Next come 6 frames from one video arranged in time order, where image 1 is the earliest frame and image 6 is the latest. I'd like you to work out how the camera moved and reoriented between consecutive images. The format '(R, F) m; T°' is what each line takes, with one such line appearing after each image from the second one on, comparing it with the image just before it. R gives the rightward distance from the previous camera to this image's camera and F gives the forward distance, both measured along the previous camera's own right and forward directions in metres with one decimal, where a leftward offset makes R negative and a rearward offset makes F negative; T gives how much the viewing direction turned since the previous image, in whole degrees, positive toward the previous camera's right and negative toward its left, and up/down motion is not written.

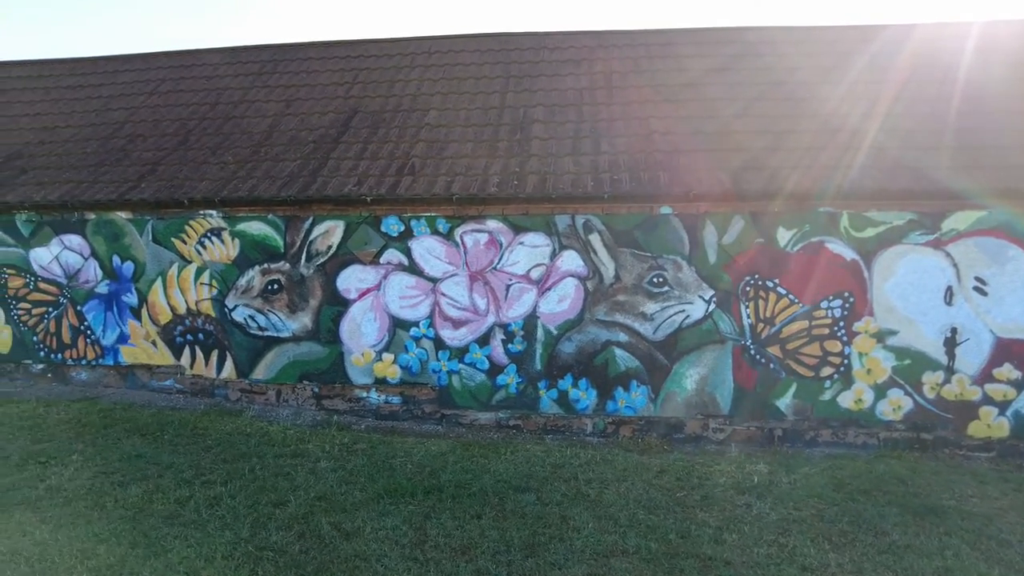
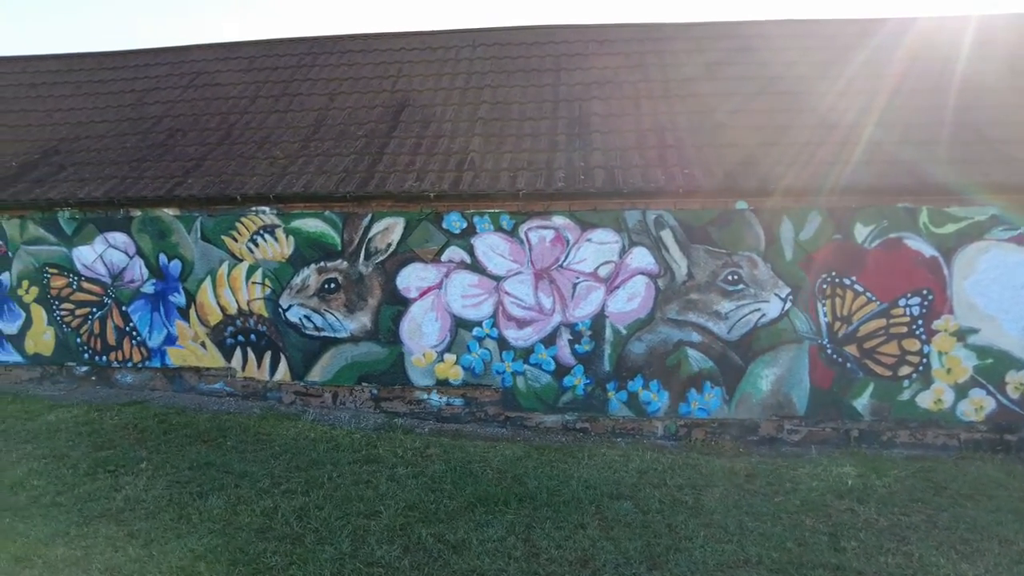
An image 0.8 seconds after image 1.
(-0.7, +0.2) m; 0°
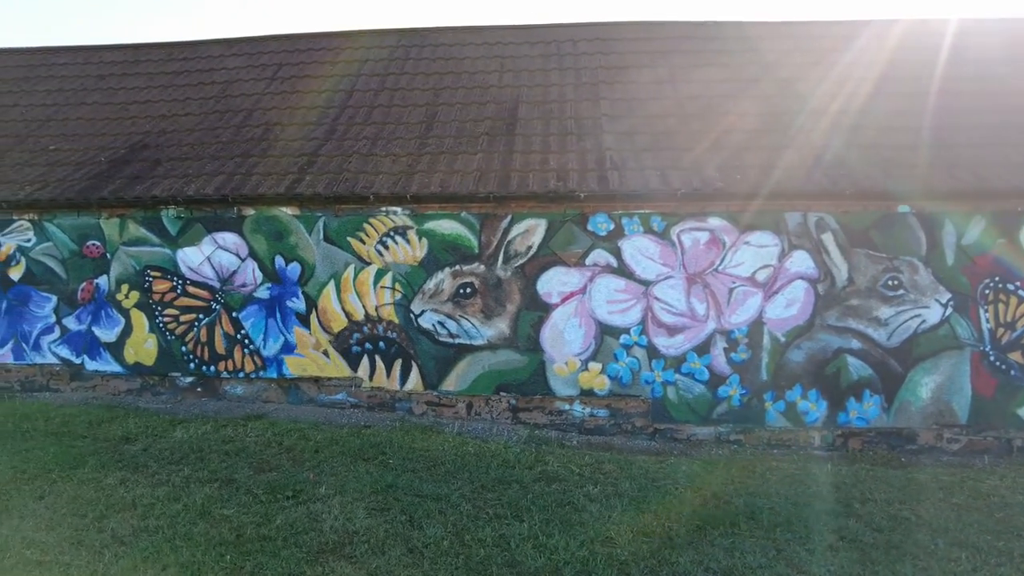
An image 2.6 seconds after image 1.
(-1.5, +0.3) m; +2°
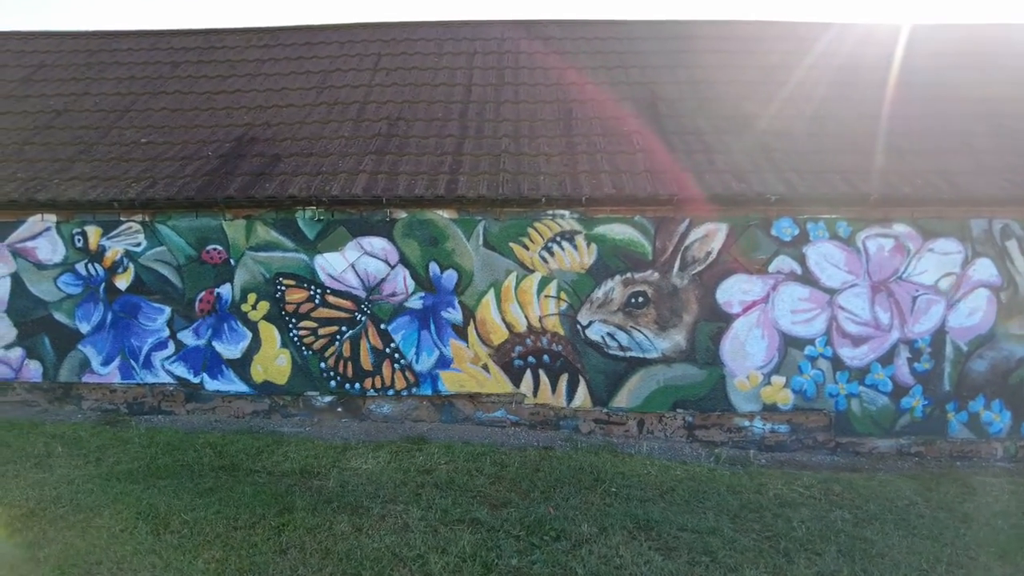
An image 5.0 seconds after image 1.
(-1.9, +0.5) m; +4°
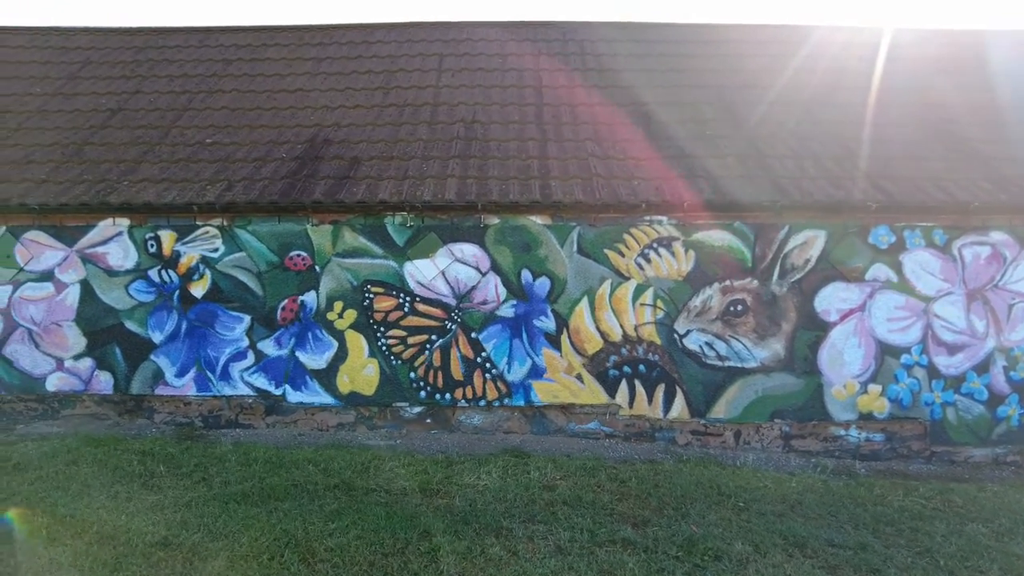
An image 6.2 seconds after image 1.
(-1.0, +0.2) m; +2°
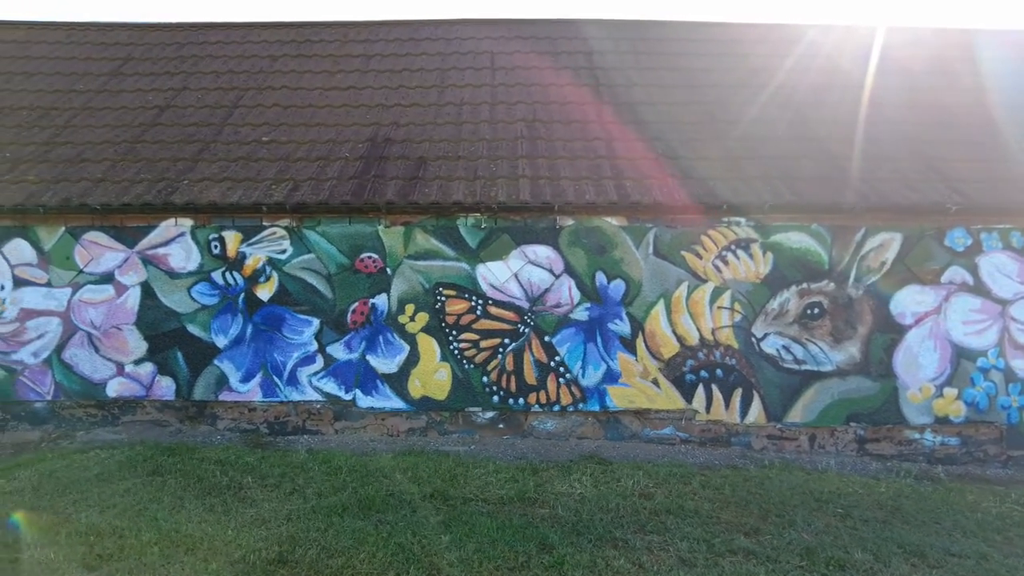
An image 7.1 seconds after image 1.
(-0.7, +0.1) m; +1°
